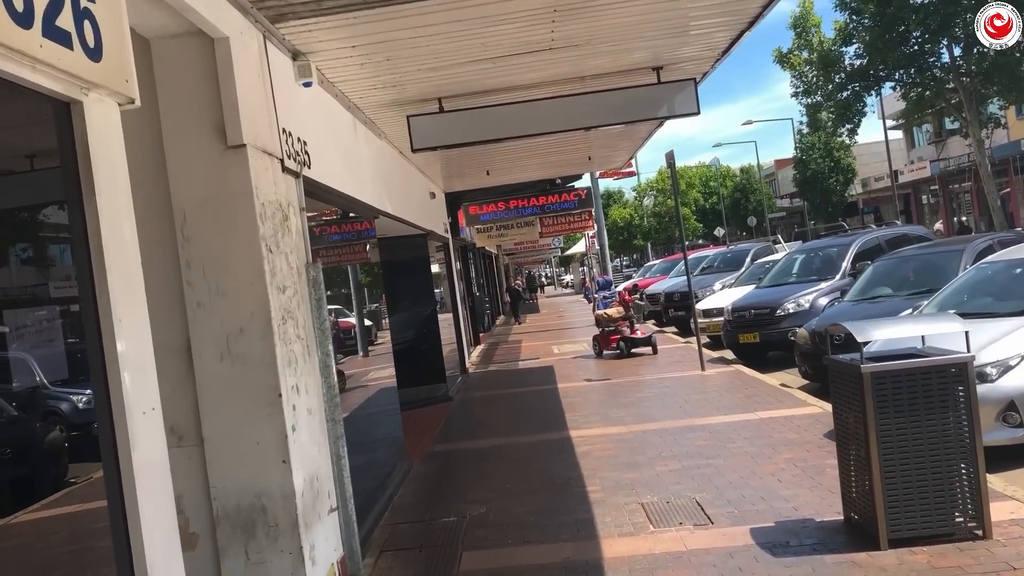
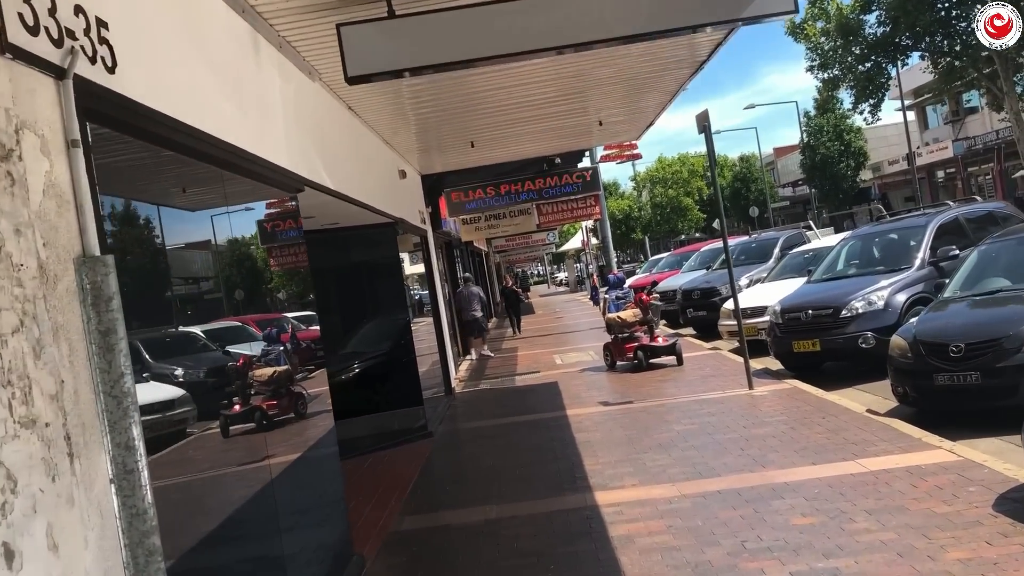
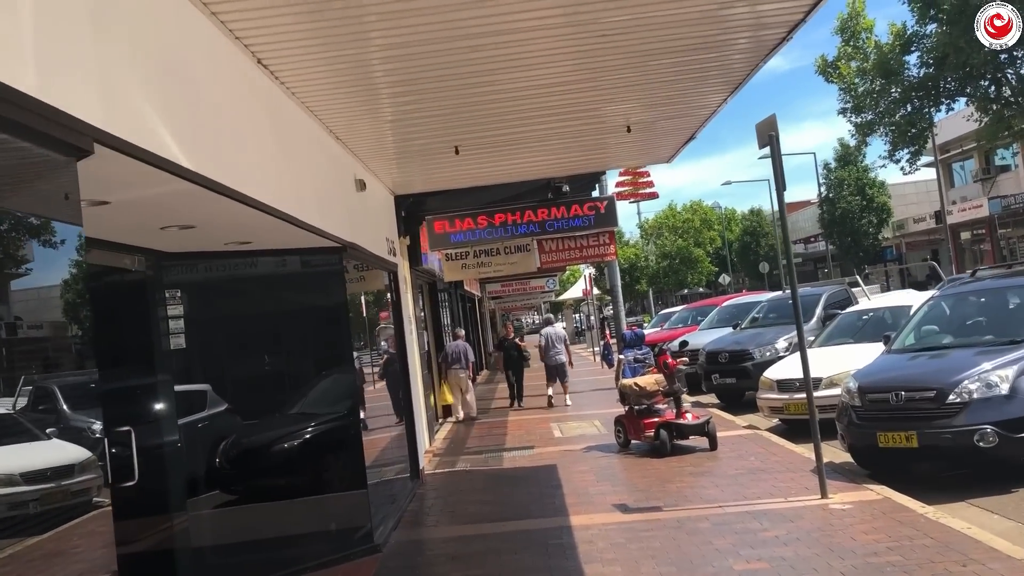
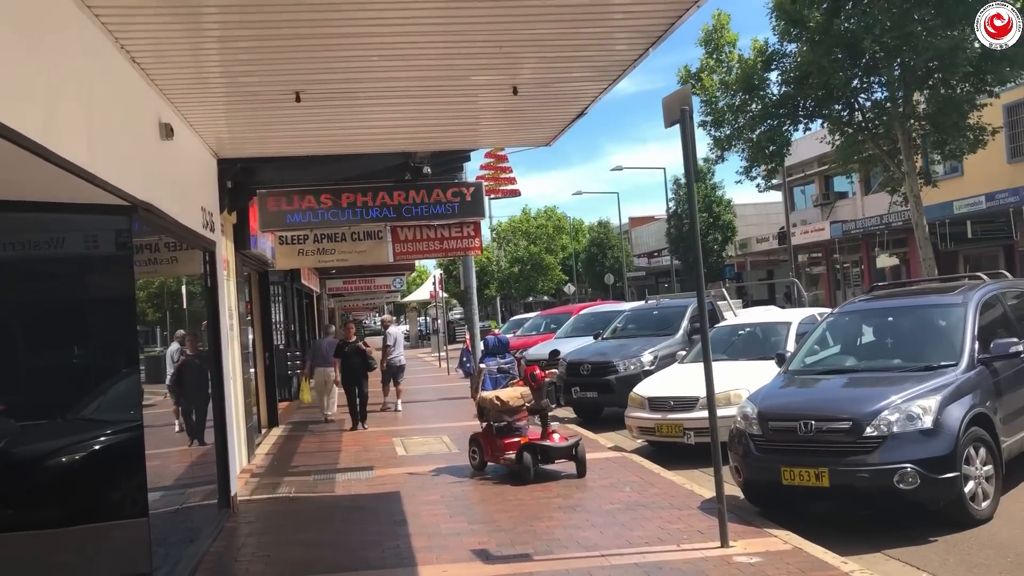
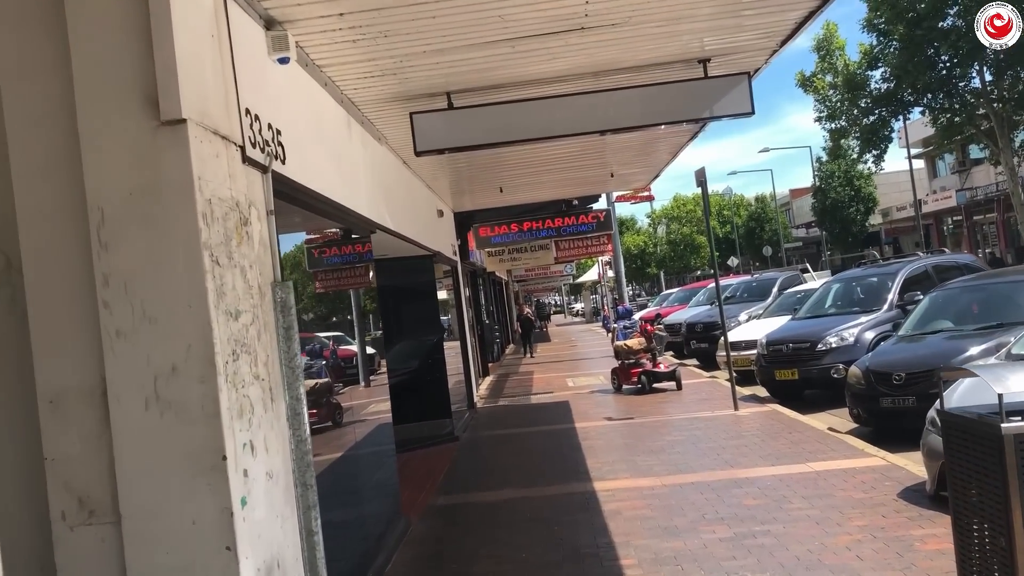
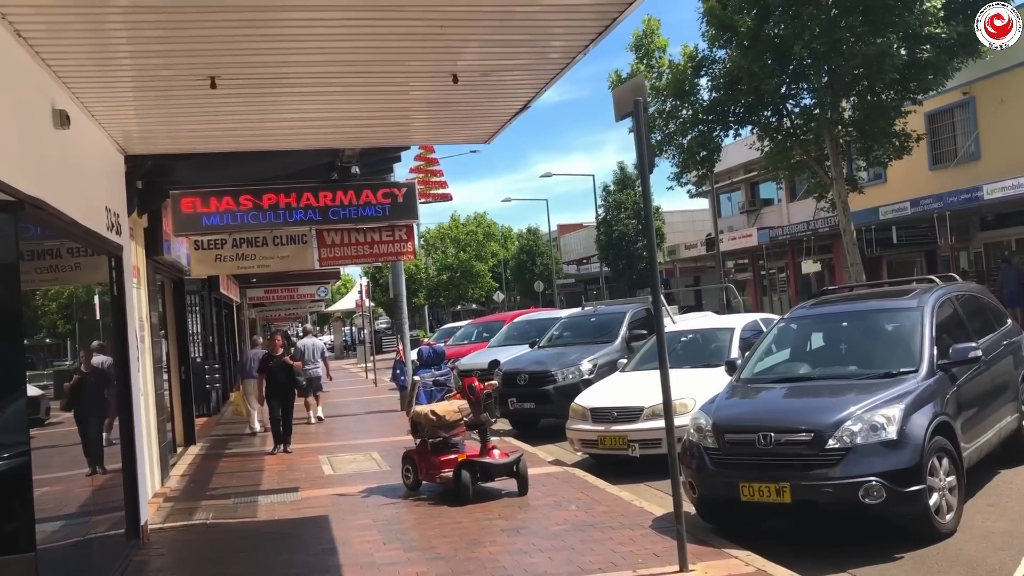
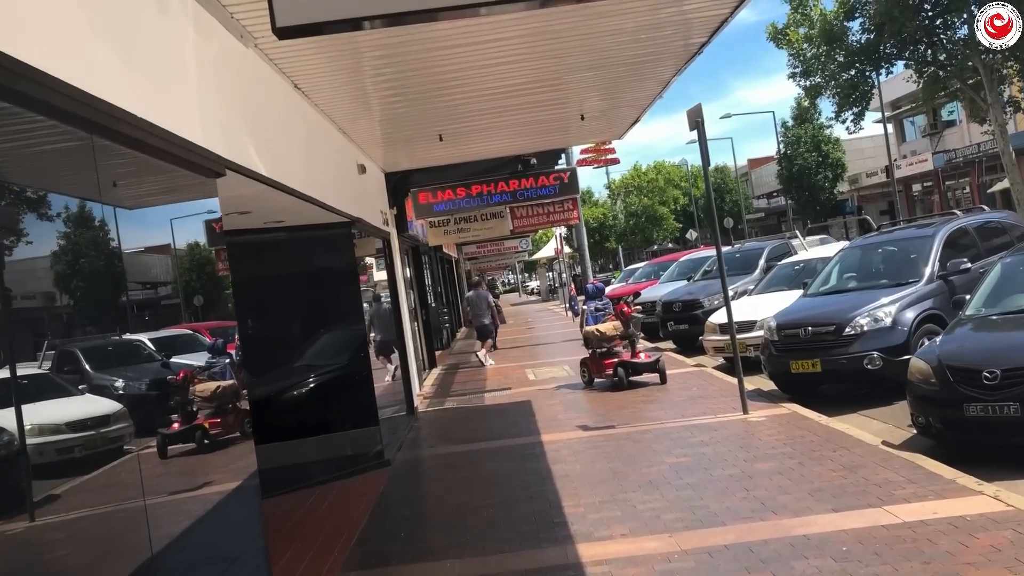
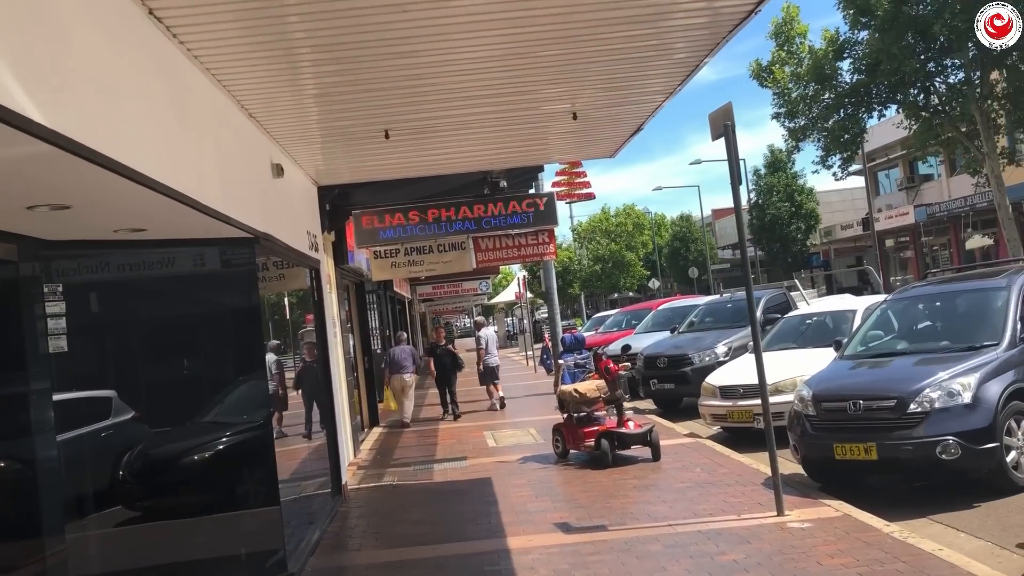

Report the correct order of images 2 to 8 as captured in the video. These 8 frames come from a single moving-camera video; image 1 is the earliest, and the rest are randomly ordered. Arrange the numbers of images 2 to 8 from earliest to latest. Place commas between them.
5, 2, 7, 3, 8, 4, 6
